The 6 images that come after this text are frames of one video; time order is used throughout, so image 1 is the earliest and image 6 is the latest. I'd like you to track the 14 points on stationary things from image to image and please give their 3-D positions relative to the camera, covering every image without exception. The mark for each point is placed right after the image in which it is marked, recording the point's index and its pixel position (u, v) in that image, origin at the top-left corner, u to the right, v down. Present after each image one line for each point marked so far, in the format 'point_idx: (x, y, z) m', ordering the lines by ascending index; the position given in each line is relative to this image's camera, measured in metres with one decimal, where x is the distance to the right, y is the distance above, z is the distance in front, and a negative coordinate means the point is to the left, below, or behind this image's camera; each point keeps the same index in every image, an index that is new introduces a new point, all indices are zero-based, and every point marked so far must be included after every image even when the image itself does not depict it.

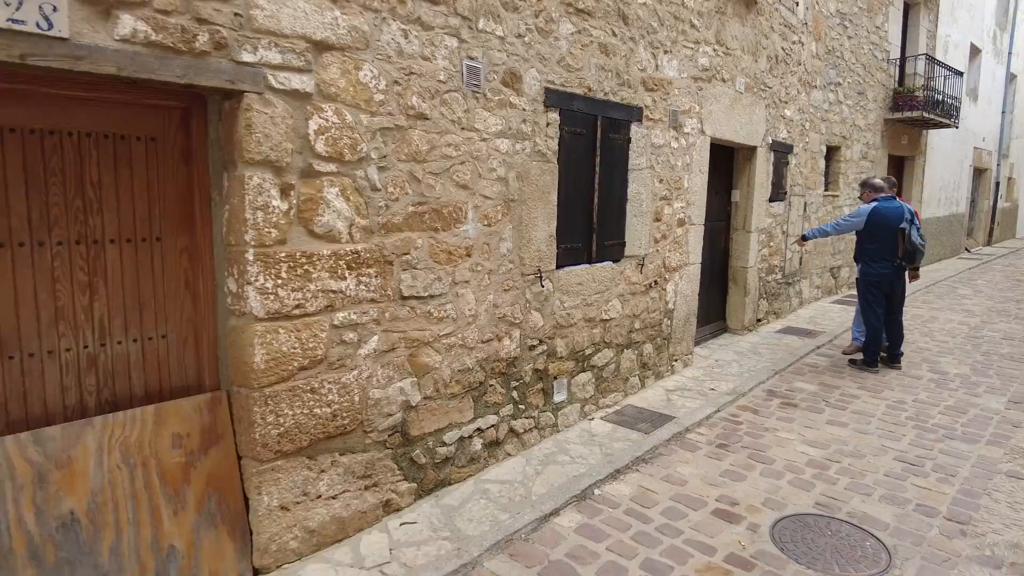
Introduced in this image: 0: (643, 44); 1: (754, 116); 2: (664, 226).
0: (+0.8, +1.5, +4.1) m
1: (+2.1, +1.5, +5.7) m
2: (+1.0, +0.4, +4.6) m
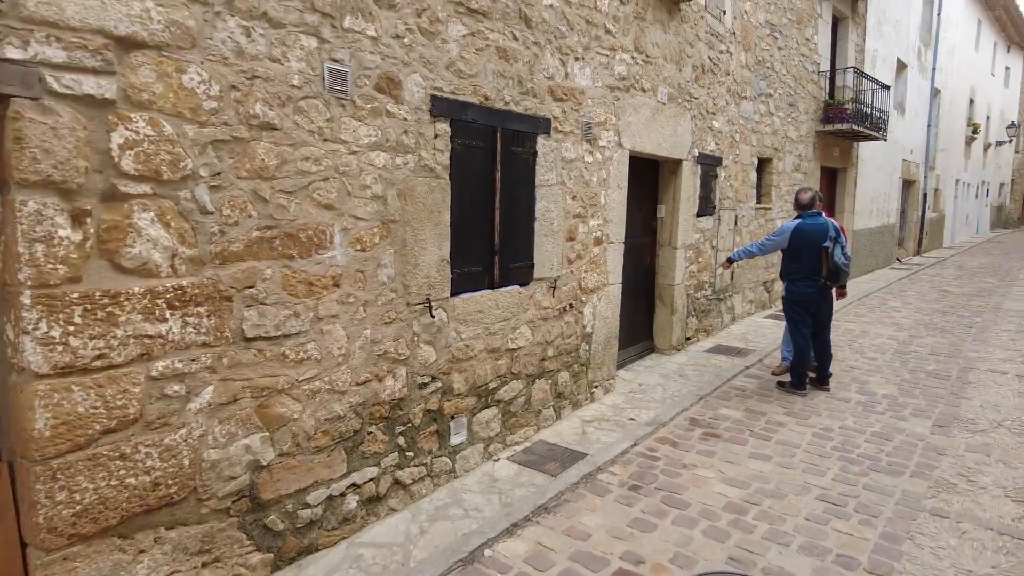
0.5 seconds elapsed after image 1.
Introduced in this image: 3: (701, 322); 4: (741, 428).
0: (+0.2, +1.4, +3.8) m
1: (+1.4, +1.3, +5.5) m
2: (+0.4, +0.3, +4.3) m
3: (+1.9, -0.4, +6.7) m
4: (+1.5, -0.9, +4.3) m
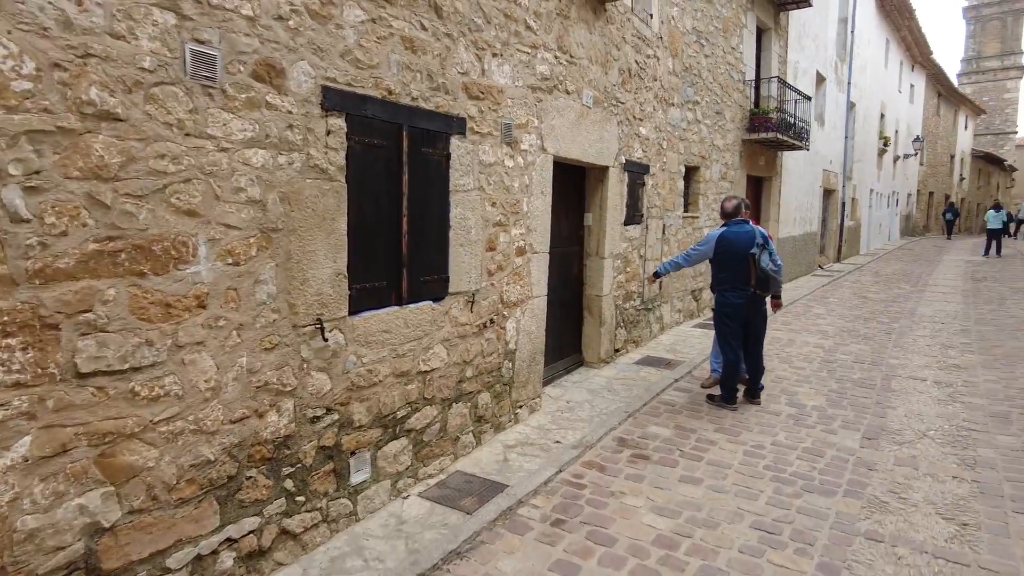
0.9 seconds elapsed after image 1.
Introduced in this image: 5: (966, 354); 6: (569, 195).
0: (-0.3, +1.3, +3.5) m
1: (+0.7, +1.3, +5.3) m
2: (-0.1, +0.2, +4.0) m
3: (+1.2, -0.5, +6.5) m
4: (+1.0, -1.0, +4.1) m
5: (+4.7, -0.7, +6.9) m
6: (+0.5, +0.8, +5.5) m
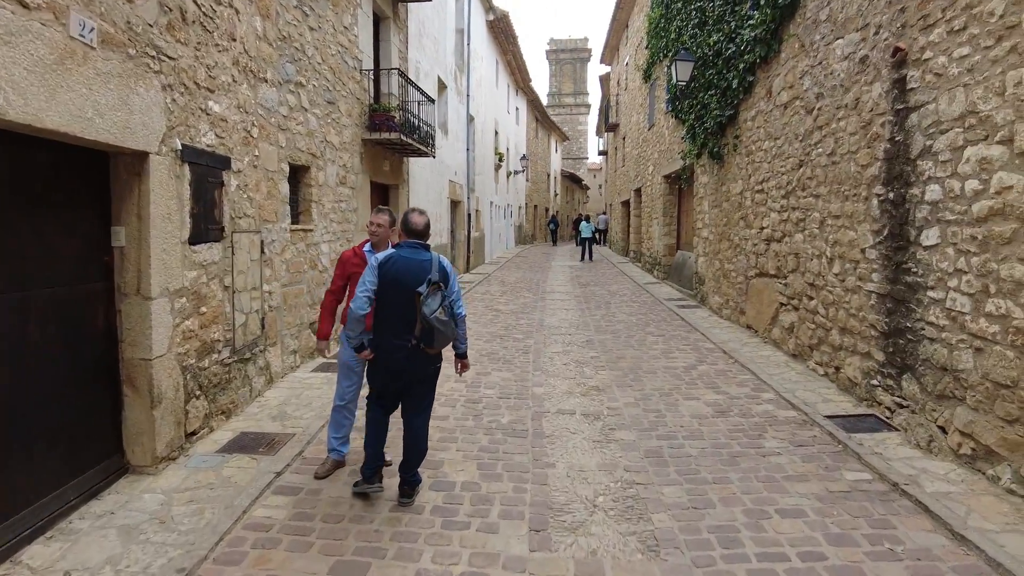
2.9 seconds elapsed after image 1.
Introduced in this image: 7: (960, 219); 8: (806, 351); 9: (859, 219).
0: (-1.8, +1.0, +1.2) m
1: (-1.9, +0.9, +3.2) m
2: (-1.8, -0.1, +1.7) m
3: (-2.0, -0.8, +4.4) m
4: (-0.9, -1.3, +2.3) m
5: (+0.9, -0.8, +6.6) m
6: (-2.2, +0.4, +3.3) m
7: (+2.8, +0.4, +4.1) m
8: (+2.9, -0.6, +6.5) m
9: (+2.8, +0.6, +5.4) m
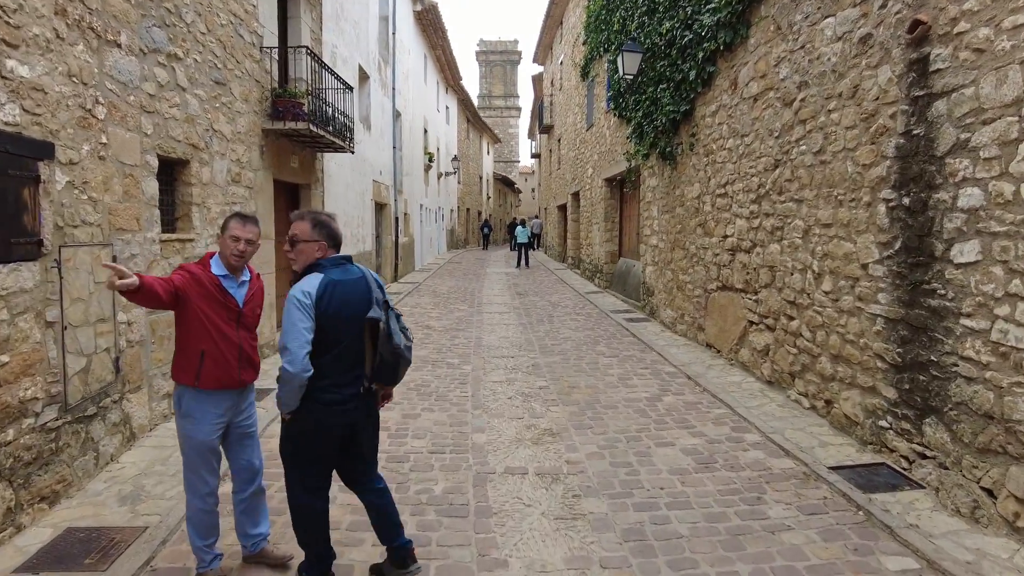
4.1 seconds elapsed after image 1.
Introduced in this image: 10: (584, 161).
0: (-1.8, +0.8, -0.1) m
1: (-2.1, +0.8, +1.9) m
2: (-1.9, -0.3, +0.4) m
3: (-2.3, -1.0, +3.1) m
4: (-1.0, -1.4, +1.1) m
5: (+0.3, -1.0, +5.6) m
6: (-2.4, +0.3, +1.9) m
7: (+2.5, +0.3, +3.2) m
8: (+2.3, -0.8, +5.7) m
9: (+2.4, +0.4, +4.5) m
10: (+1.8, +3.1, +16.4) m
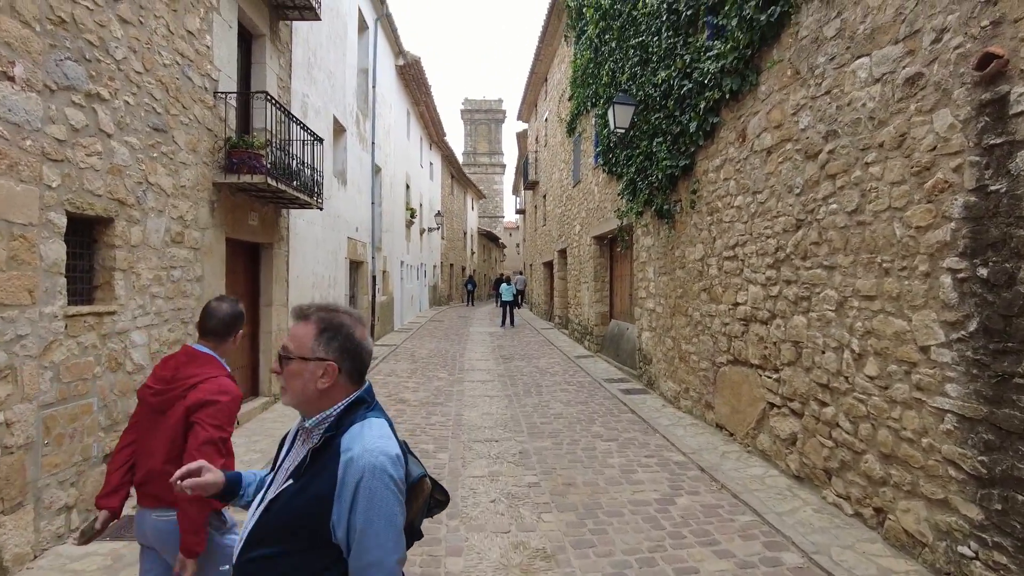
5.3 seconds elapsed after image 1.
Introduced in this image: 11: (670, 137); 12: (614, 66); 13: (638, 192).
0: (-1.8, +0.7, -1.0) m
1: (-2.1, +0.5, +1.1) m
2: (-1.9, -0.4, -0.5) m
3: (-2.4, -1.3, +2.1) m
4: (-1.0, -1.6, +0.1) m
5: (+0.2, -1.6, +4.6) m
6: (-2.4, 0.0, +1.0) m
7: (+2.4, -0.1, +2.5) m
8: (+2.2, -1.4, +4.8) m
9: (+2.3, -0.1, +3.7) m
10: (+1.4, +1.7, +15.8) m
11: (+1.8, +1.7, +7.6) m
12: (+1.5, +3.3, +9.8) m
13: (+1.7, +1.3, +9.1) m
